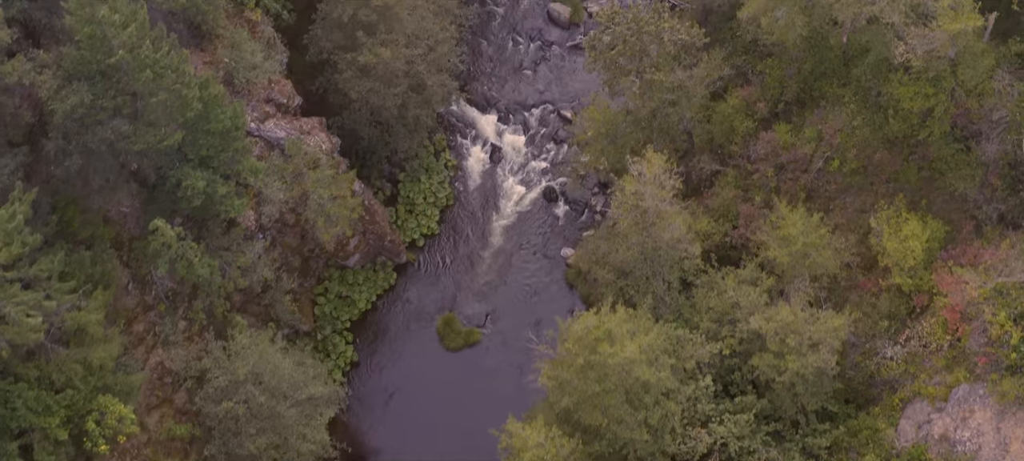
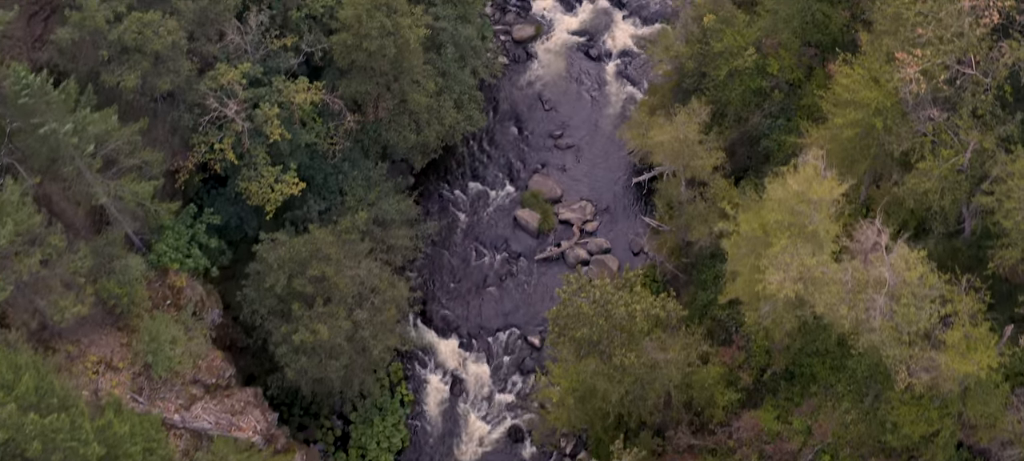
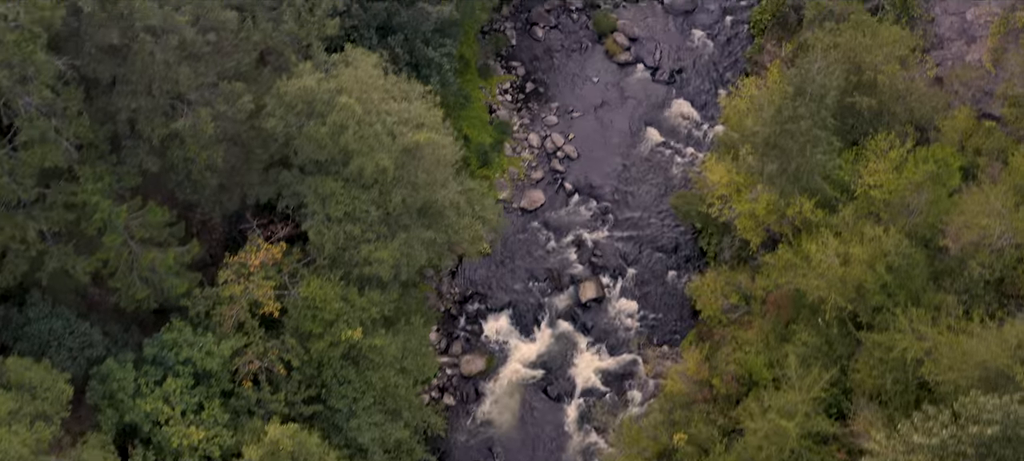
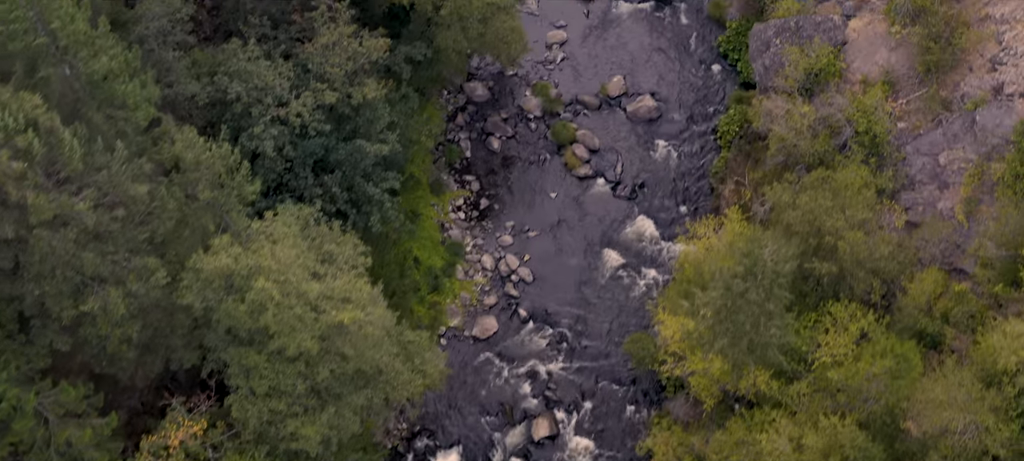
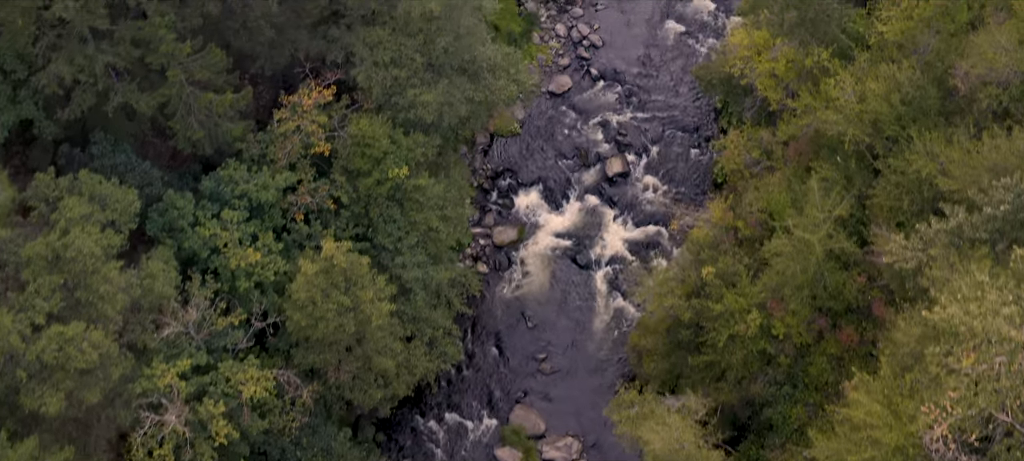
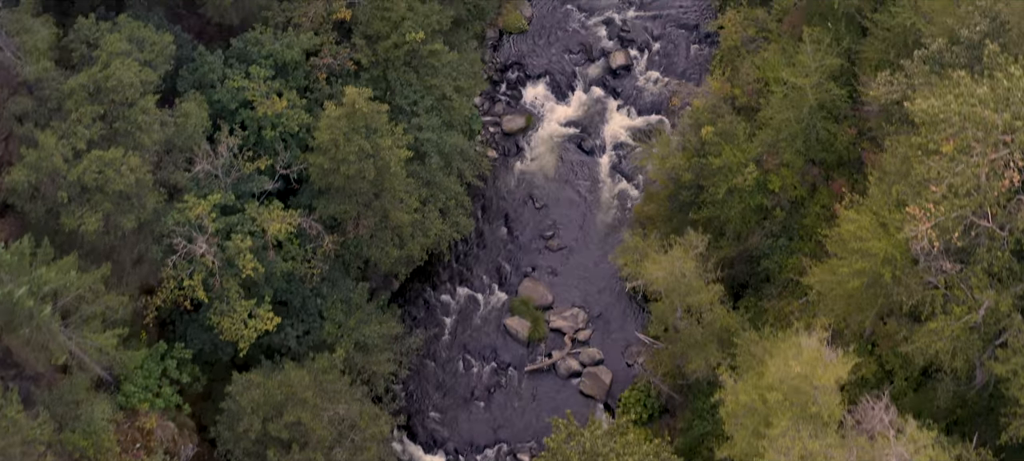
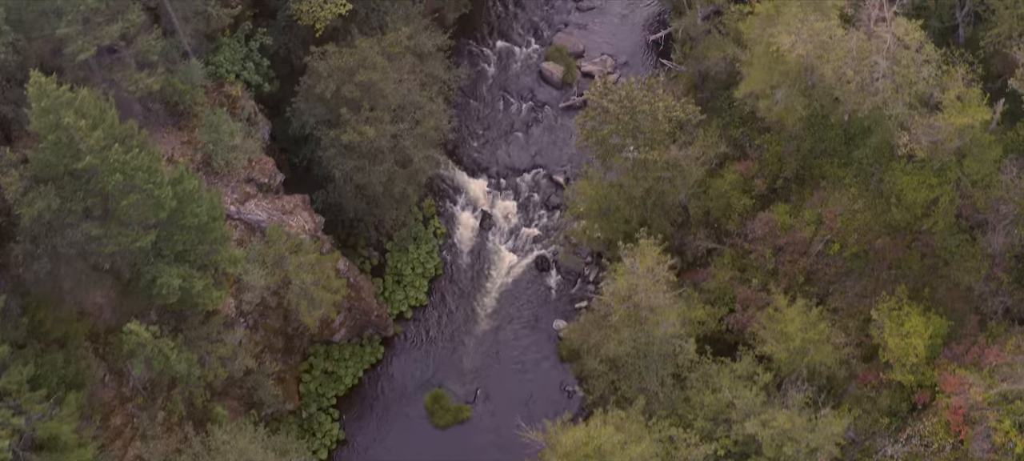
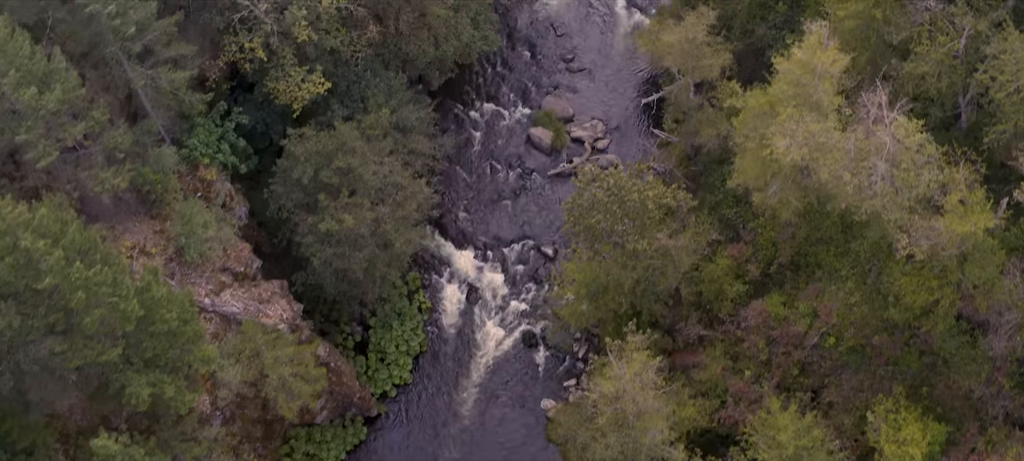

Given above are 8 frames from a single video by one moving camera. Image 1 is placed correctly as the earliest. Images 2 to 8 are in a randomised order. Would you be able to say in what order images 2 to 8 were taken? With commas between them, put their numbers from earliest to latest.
7, 8, 2, 6, 5, 3, 4
